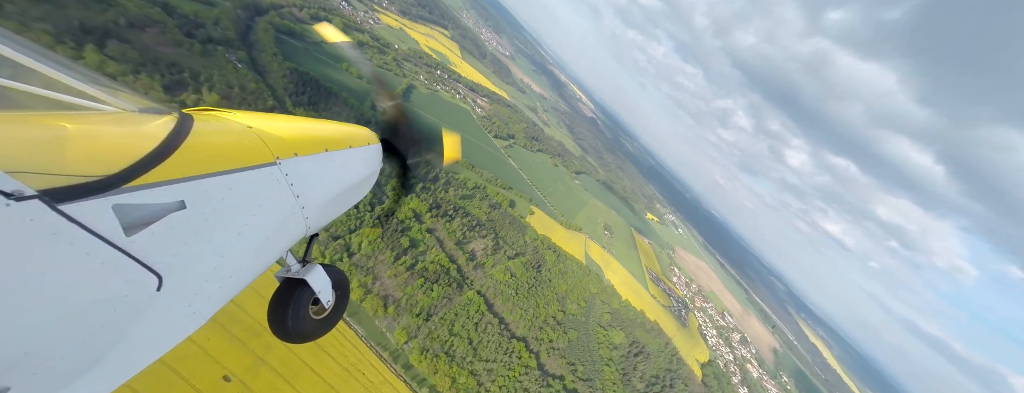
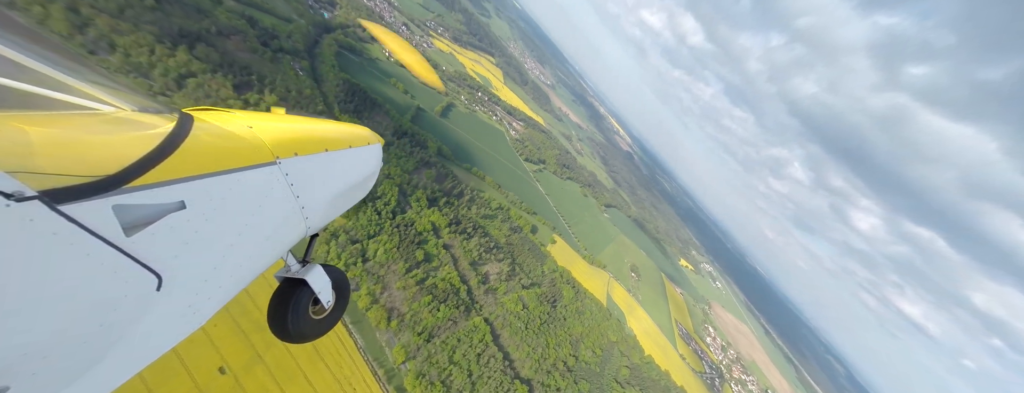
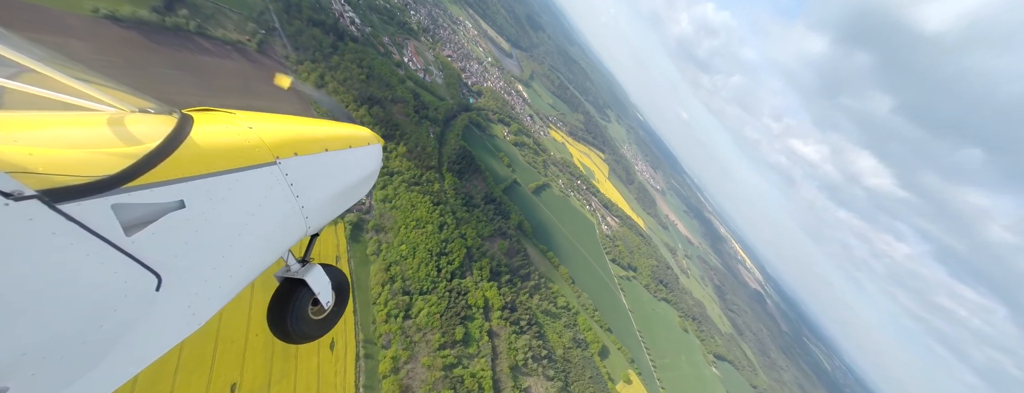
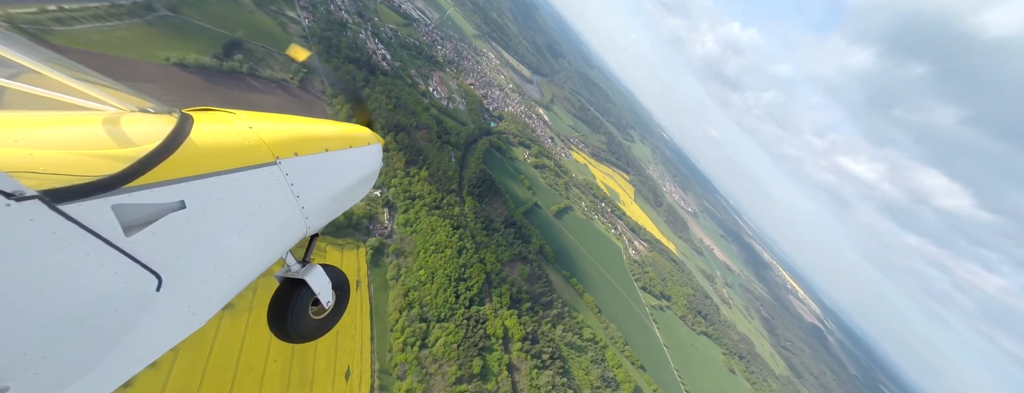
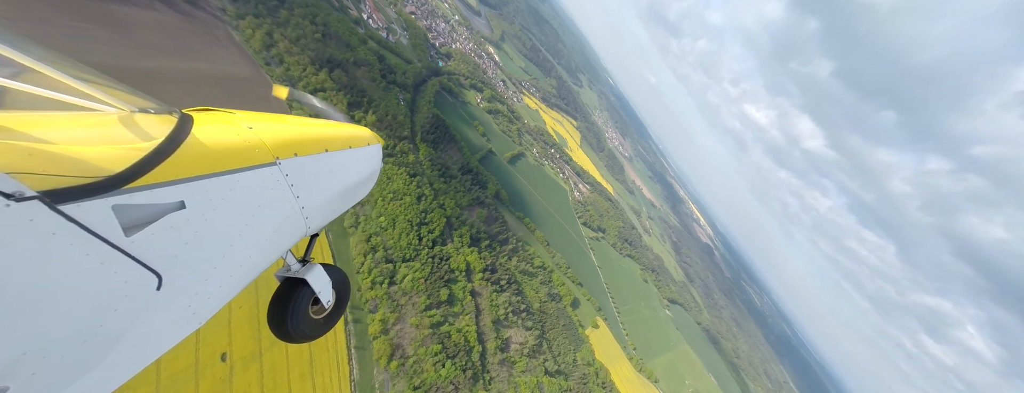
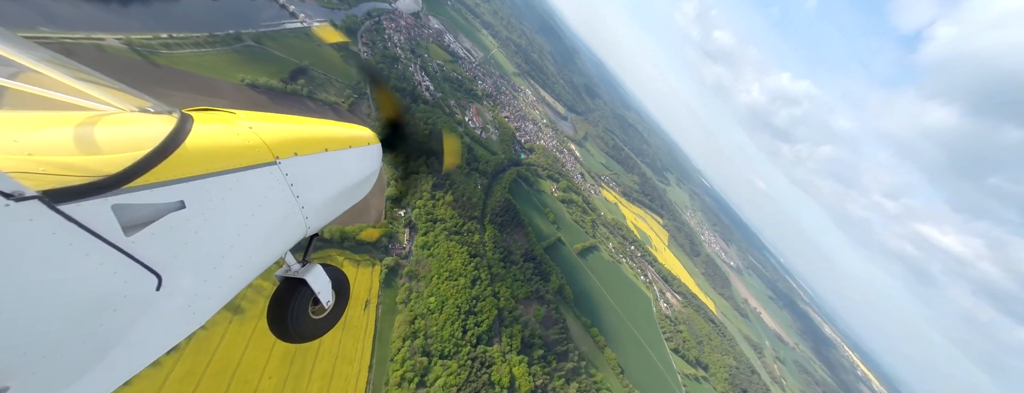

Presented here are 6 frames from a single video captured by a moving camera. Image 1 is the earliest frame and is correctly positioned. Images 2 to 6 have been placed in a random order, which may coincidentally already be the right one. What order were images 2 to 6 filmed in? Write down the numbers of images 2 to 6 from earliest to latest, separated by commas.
2, 5, 3, 4, 6
